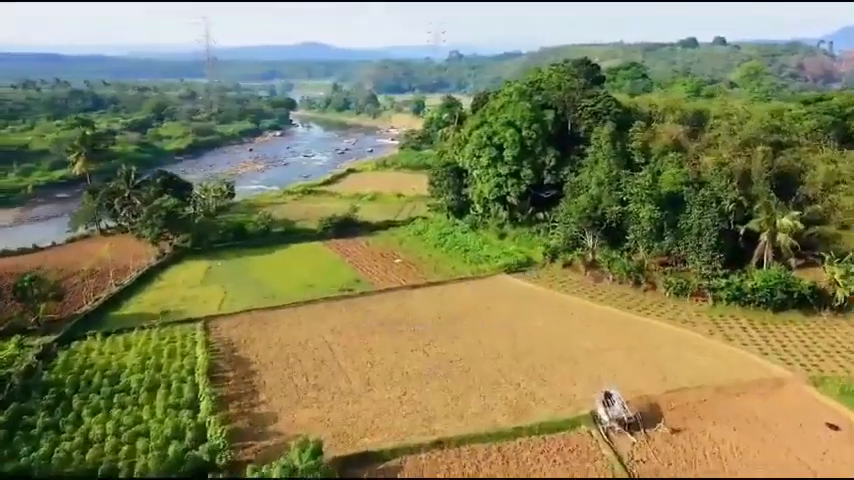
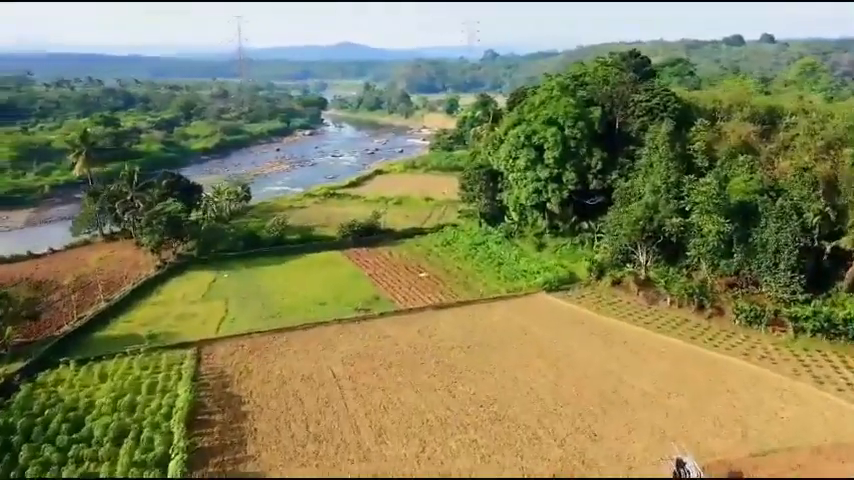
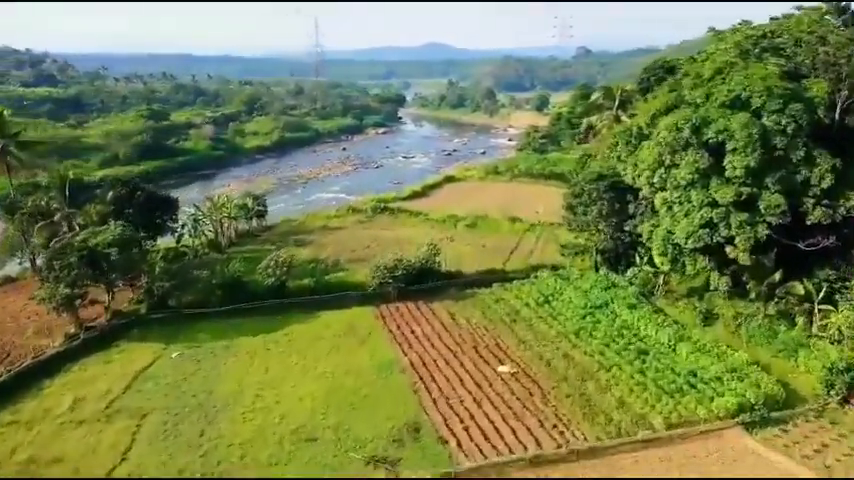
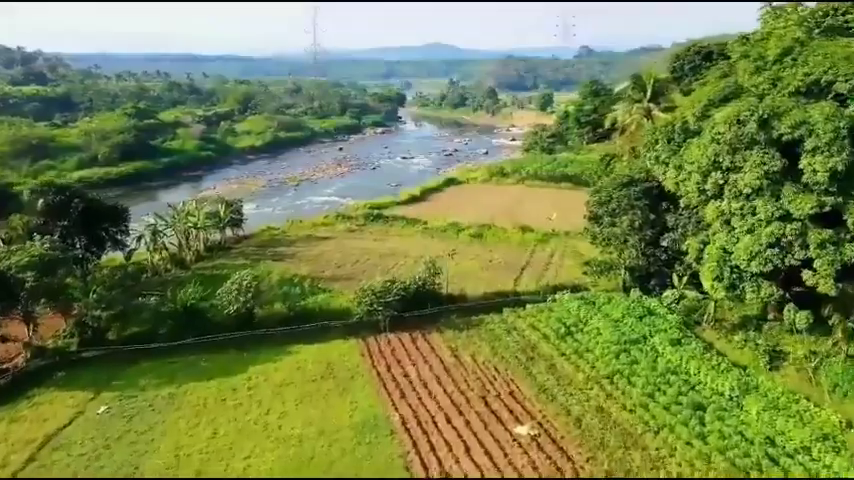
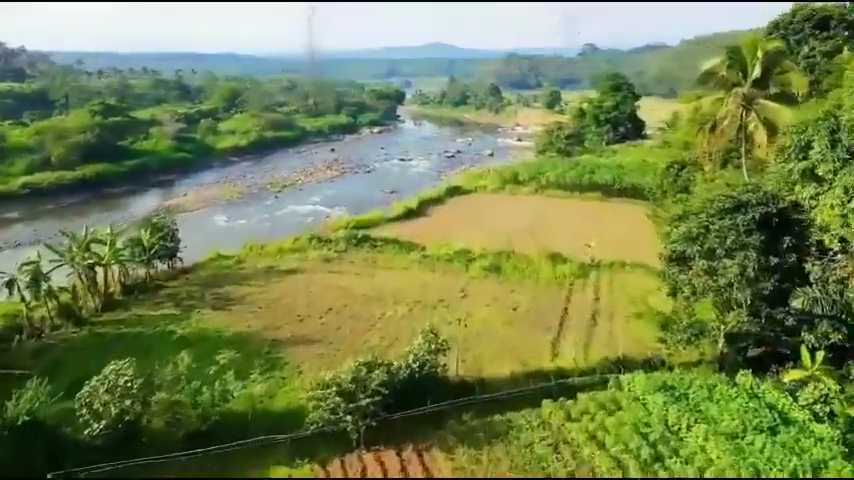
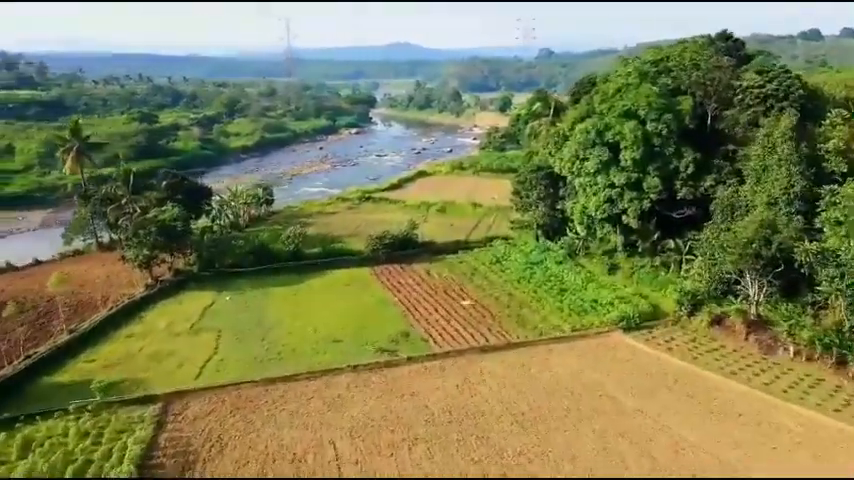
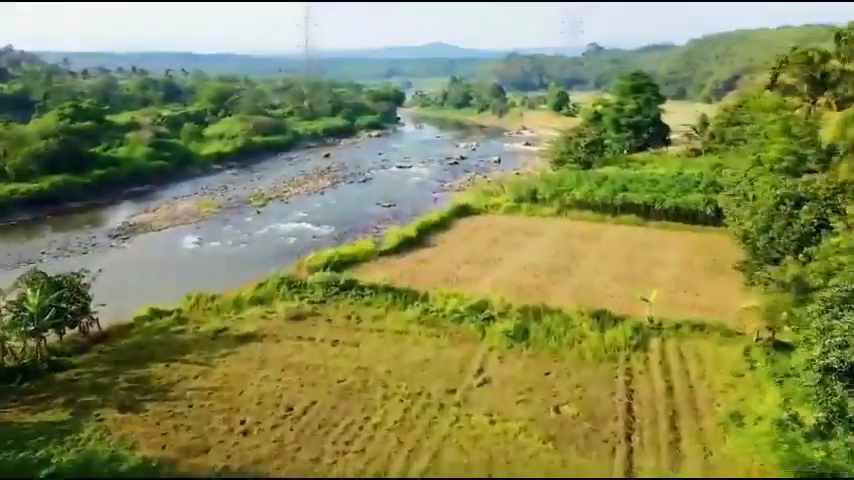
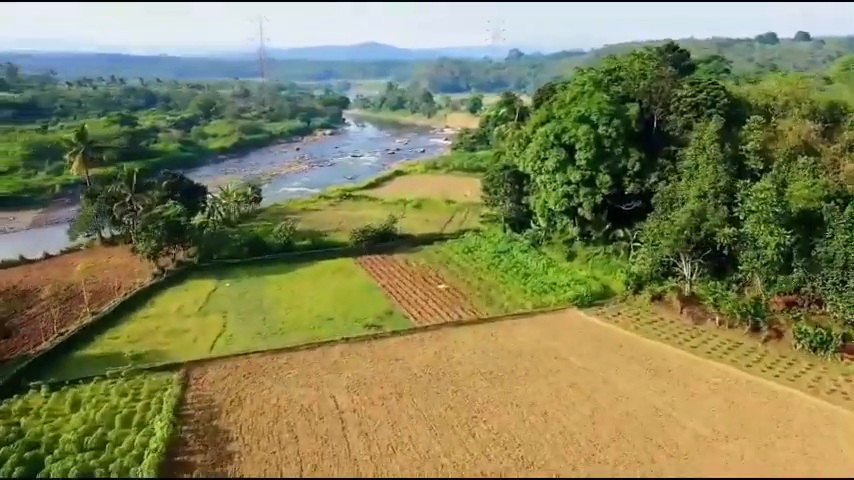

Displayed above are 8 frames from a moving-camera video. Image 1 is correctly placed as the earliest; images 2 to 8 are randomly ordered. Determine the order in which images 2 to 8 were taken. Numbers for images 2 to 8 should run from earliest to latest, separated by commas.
2, 8, 6, 3, 4, 5, 7
